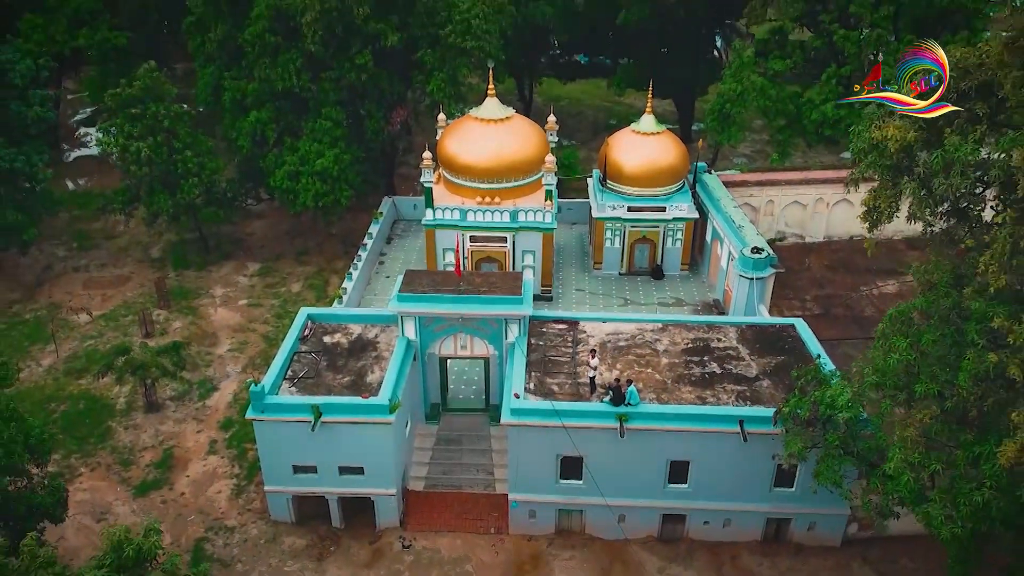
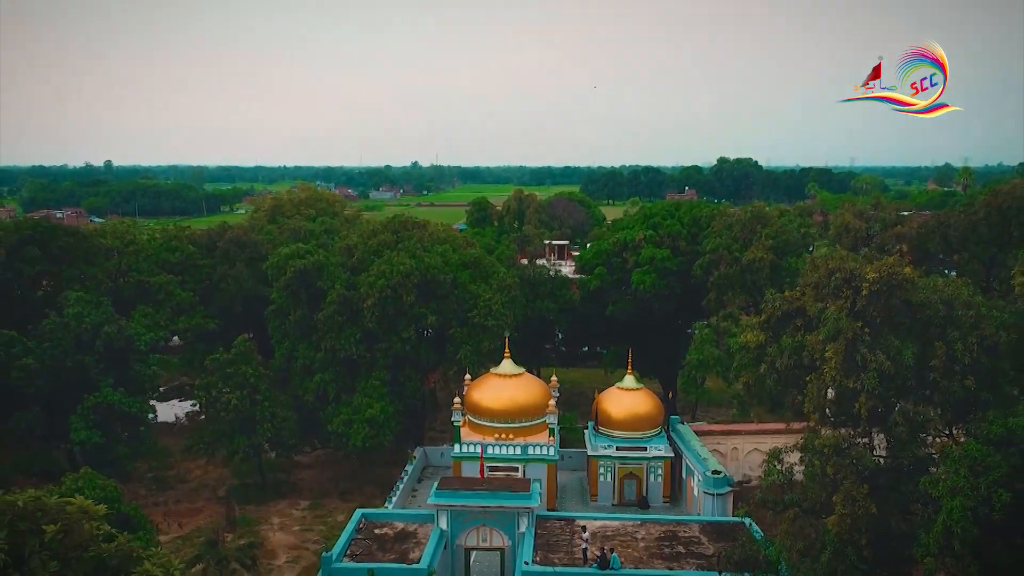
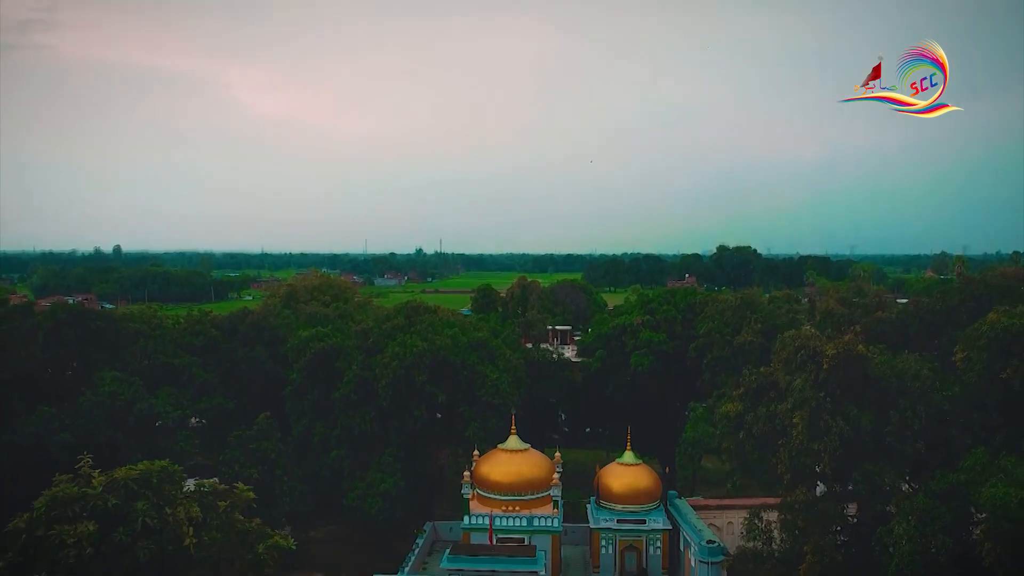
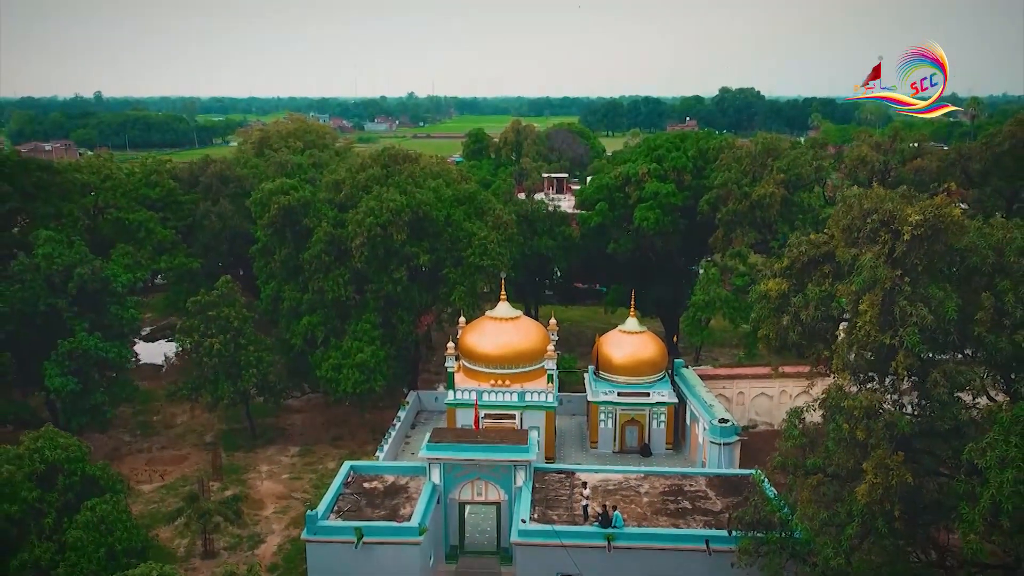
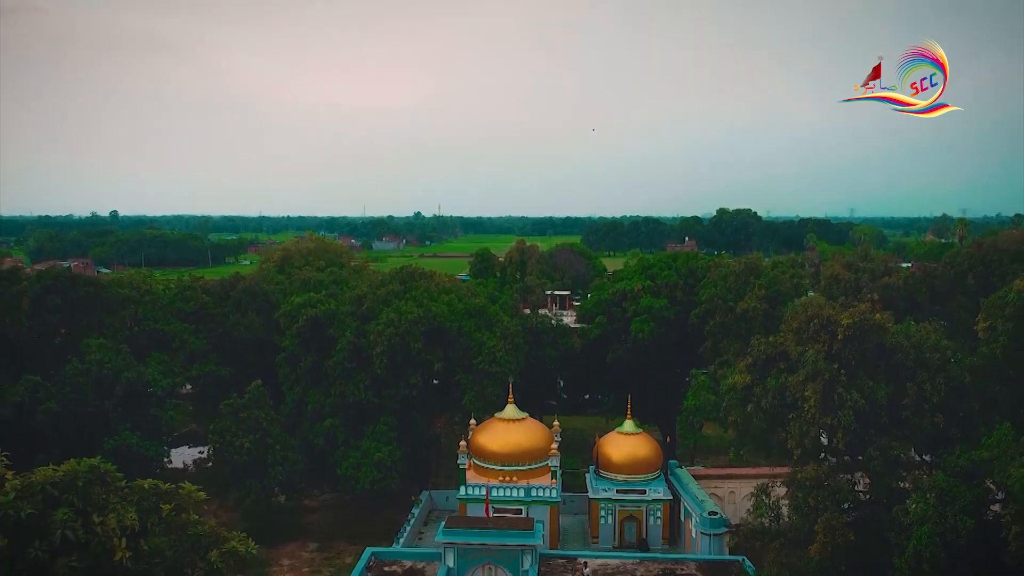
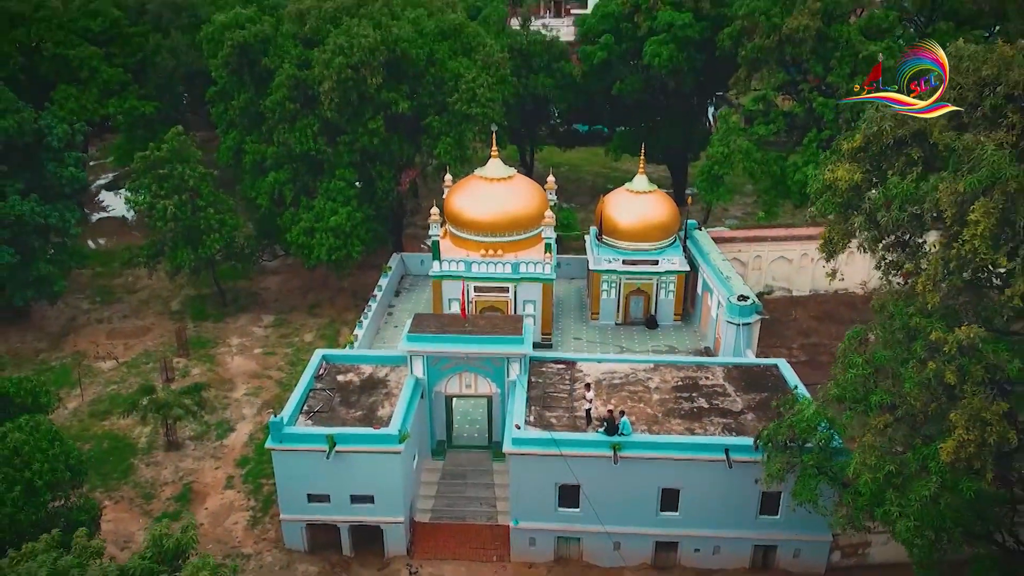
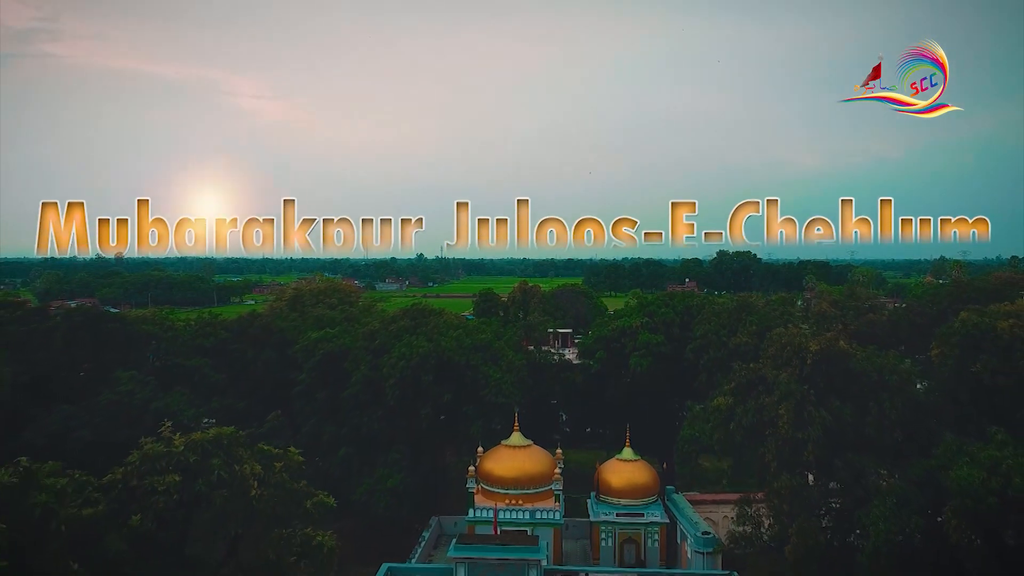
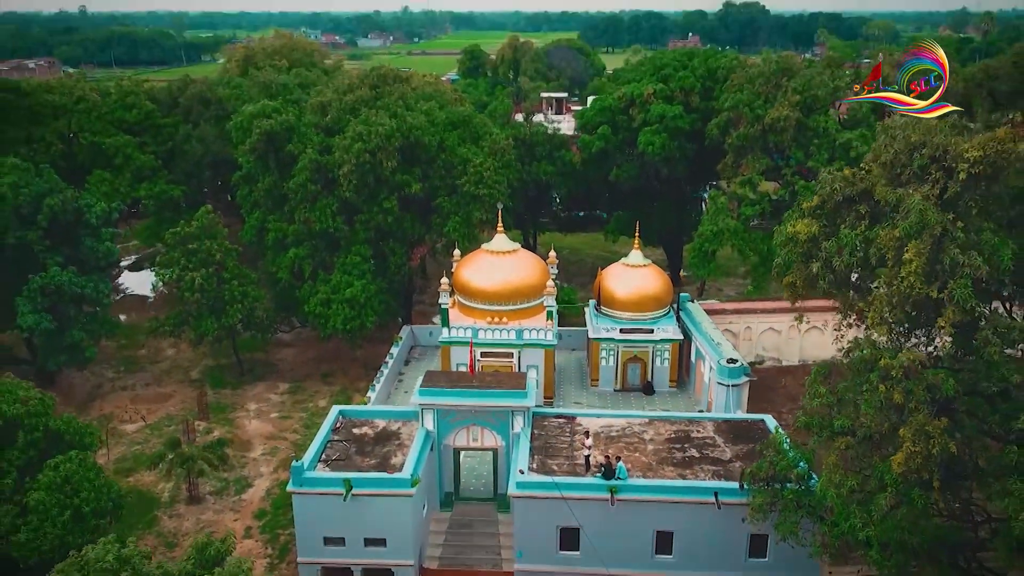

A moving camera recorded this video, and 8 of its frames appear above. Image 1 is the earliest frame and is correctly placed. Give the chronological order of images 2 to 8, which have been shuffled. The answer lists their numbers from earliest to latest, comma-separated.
6, 8, 4, 2, 5, 3, 7
